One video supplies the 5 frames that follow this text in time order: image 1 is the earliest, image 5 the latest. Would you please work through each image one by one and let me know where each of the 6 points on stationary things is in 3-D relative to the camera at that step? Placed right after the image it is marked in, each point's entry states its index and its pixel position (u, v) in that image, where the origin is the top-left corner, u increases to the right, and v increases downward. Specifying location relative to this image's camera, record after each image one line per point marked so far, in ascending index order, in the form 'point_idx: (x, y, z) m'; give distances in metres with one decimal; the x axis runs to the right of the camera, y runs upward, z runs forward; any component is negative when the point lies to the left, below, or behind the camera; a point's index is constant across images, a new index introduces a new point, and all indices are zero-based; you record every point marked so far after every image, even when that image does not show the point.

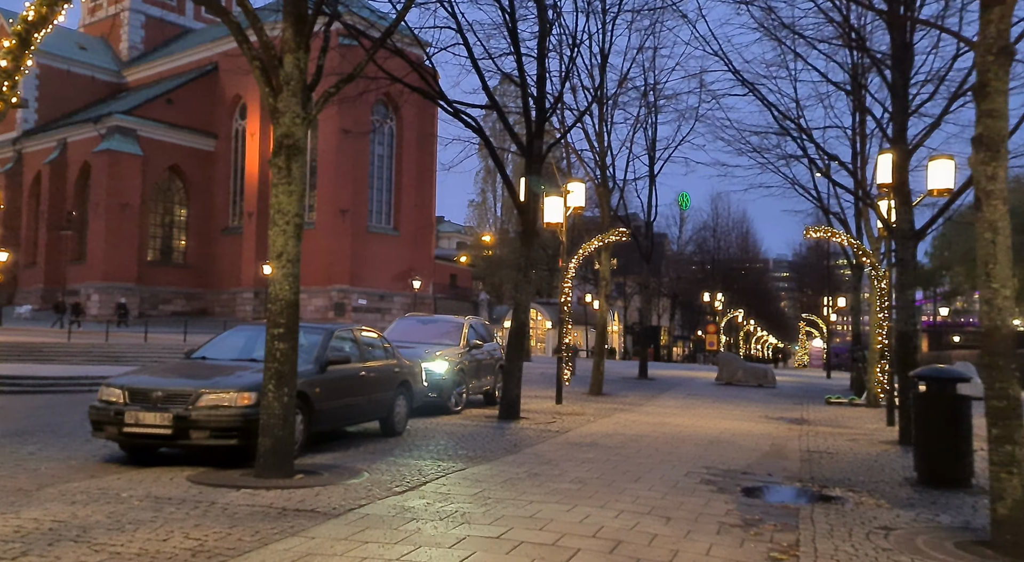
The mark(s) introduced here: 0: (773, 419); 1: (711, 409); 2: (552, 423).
0: (+4.4, -2.5, +14.9) m
1: (+3.7, -2.5, +16.5) m
2: (+0.6, -2.1, +13.2) m
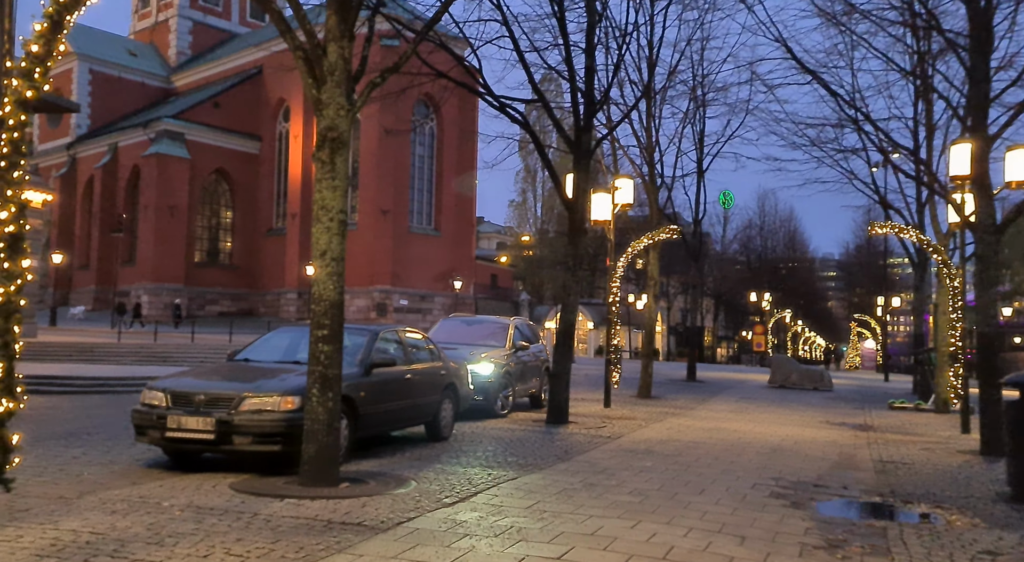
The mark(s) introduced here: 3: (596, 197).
0: (+5.1, -2.5, +14.2) m
1: (+4.6, -2.5, +15.9) m
2: (+1.3, -2.1, +12.8) m
3: (+1.5, +1.5, +15.7) m
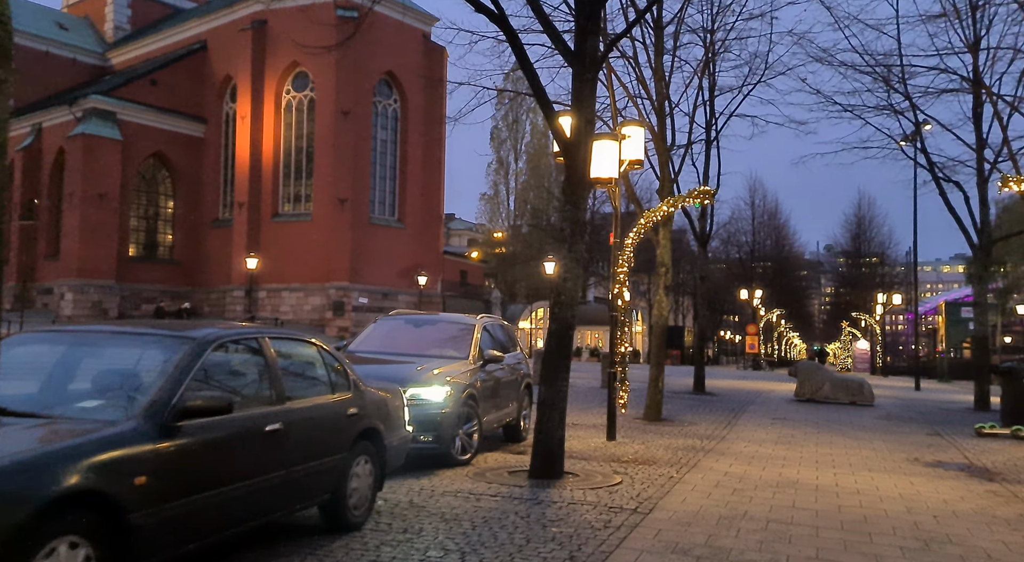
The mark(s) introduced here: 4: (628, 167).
0: (+4.8, -2.3, +9.9) m
1: (+4.1, -2.3, +11.6) m
2: (+1.0, -1.9, +8.3) m
3: (+1.1, +1.7, +11.3) m
4: (+1.7, +1.6, +12.5) m
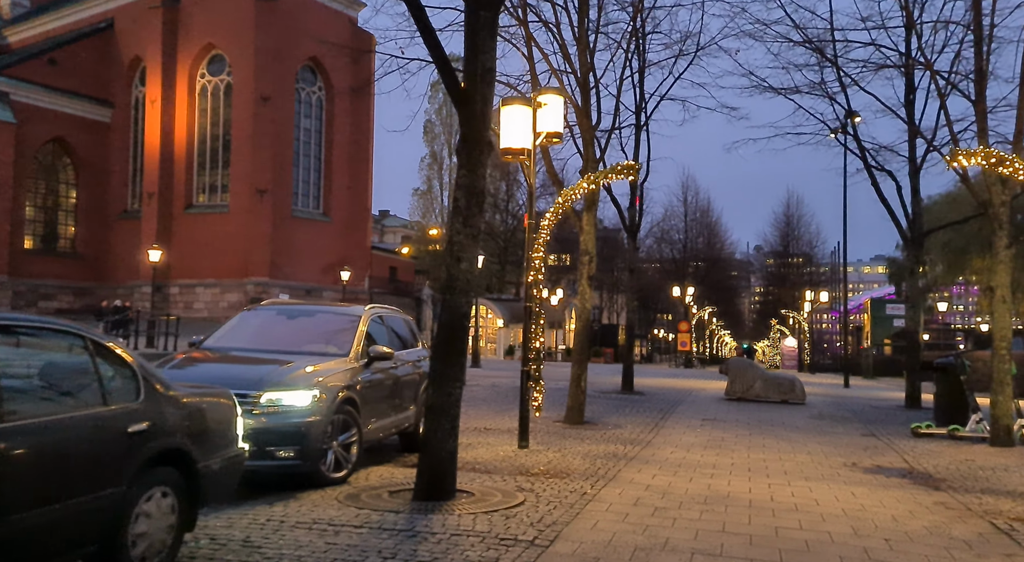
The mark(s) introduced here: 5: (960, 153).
0: (+3.7, -2.2, +8.8) m
1: (+3.0, -2.2, +10.4) m
2: (0.0, -1.8, +7.0) m
3: (0.0, +1.9, +9.9) m
4: (+0.4, +1.8, +11.2) m
5: (+5.1, +1.5, +10.2) m
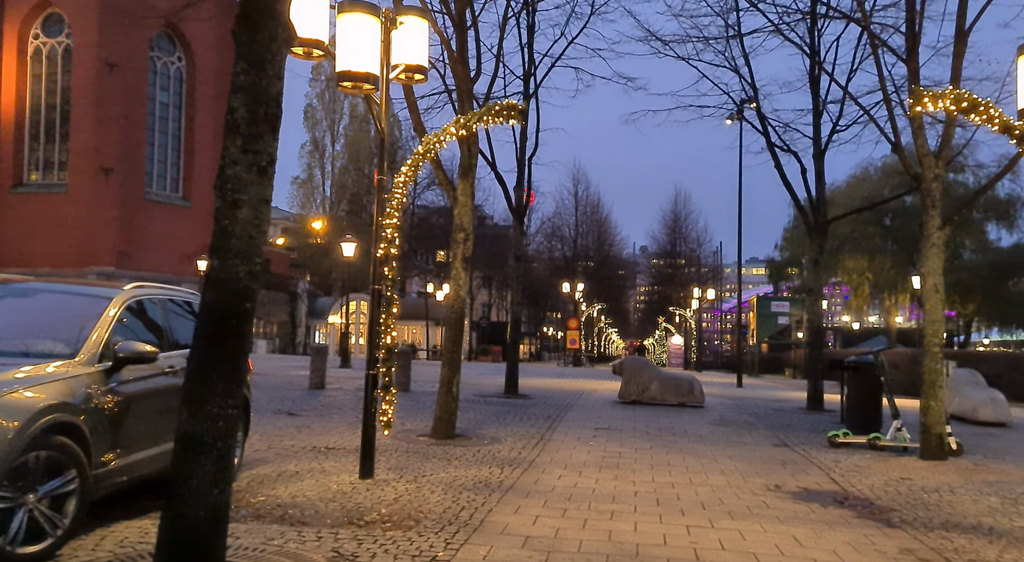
0: (+2.4, -2.0, +6.6) m
1: (+1.5, -2.0, +8.1) m
2: (-1.0, -1.6, +4.3) m
3: (-1.4, +2.1, +7.2) m
4: (-1.1, +2.0, +8.6) m
5: (+3.7, +1.7, +8.2) m
